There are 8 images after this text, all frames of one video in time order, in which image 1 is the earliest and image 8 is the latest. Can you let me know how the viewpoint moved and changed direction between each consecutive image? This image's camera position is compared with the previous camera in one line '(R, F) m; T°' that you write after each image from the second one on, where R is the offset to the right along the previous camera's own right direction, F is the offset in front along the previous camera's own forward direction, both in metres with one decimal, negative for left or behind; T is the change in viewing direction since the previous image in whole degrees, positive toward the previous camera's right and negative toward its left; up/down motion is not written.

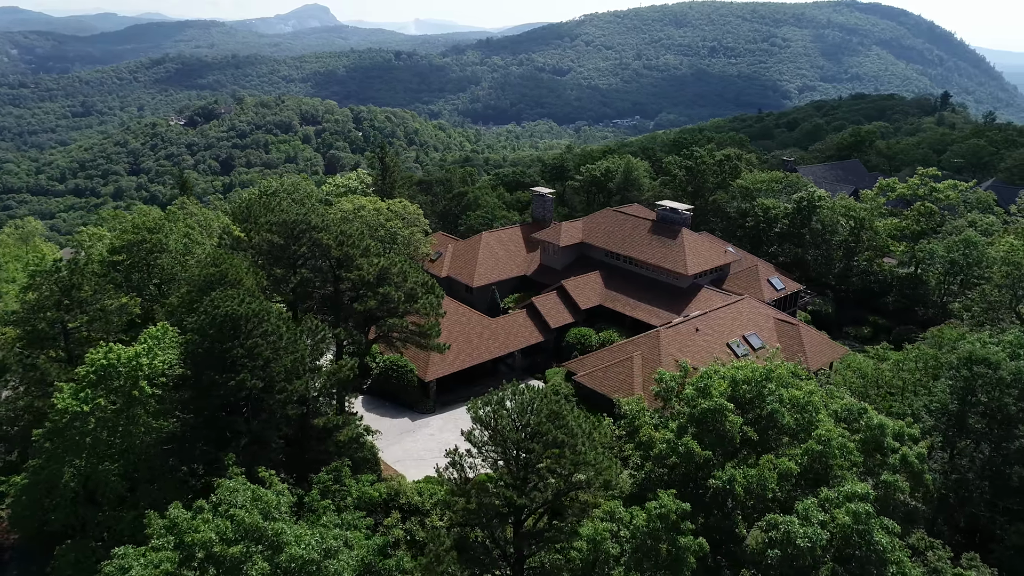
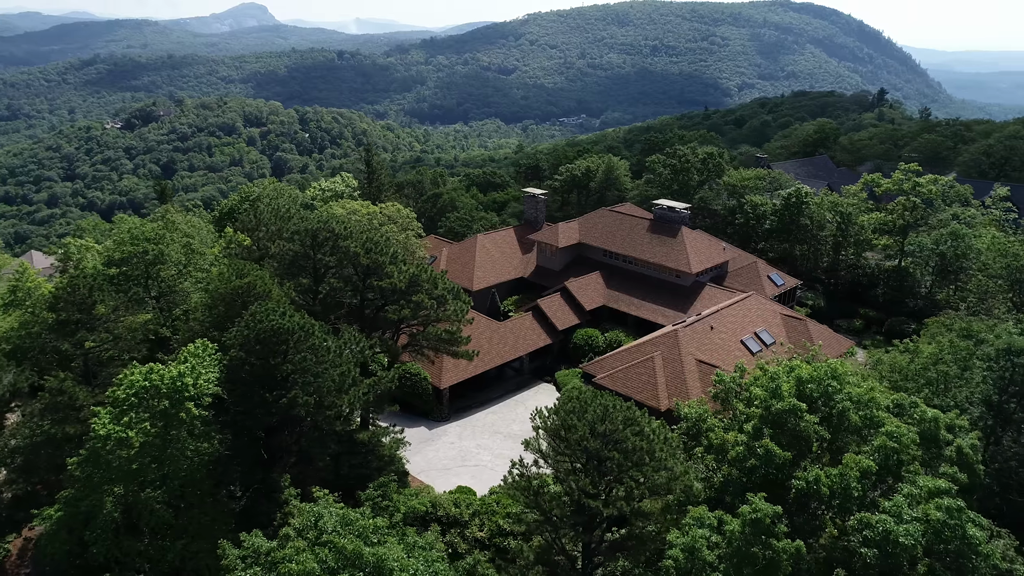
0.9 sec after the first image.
(-2.6, +0.4) m; +4°
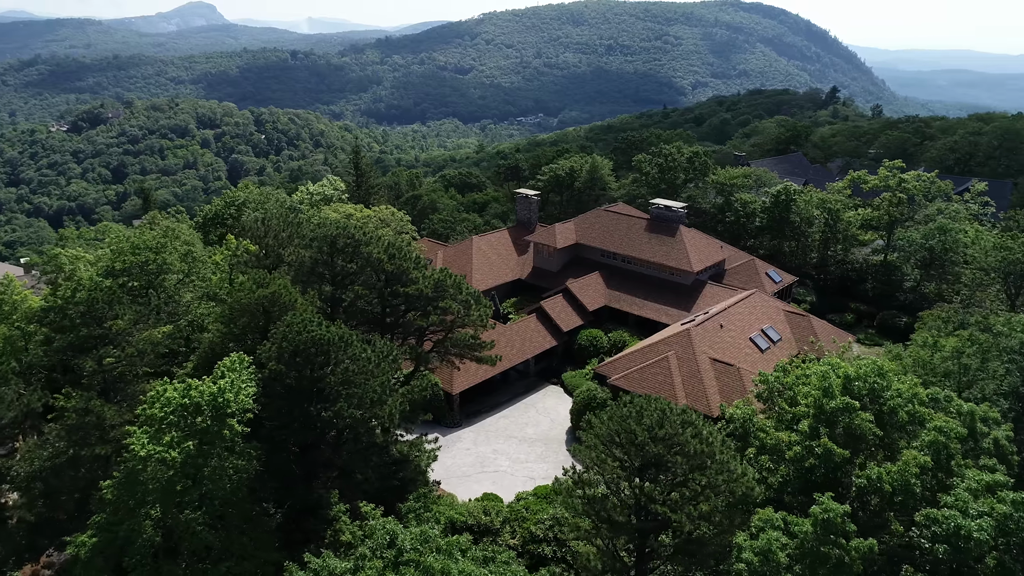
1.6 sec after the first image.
(-2.0, +0.3) m; +3°
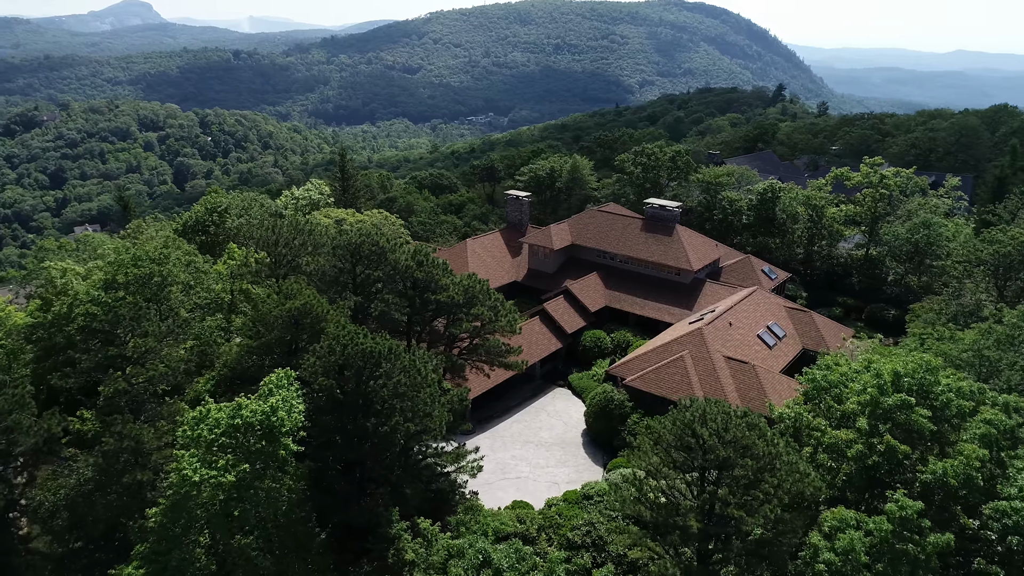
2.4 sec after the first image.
(-2.3, +0.4) m; +4°
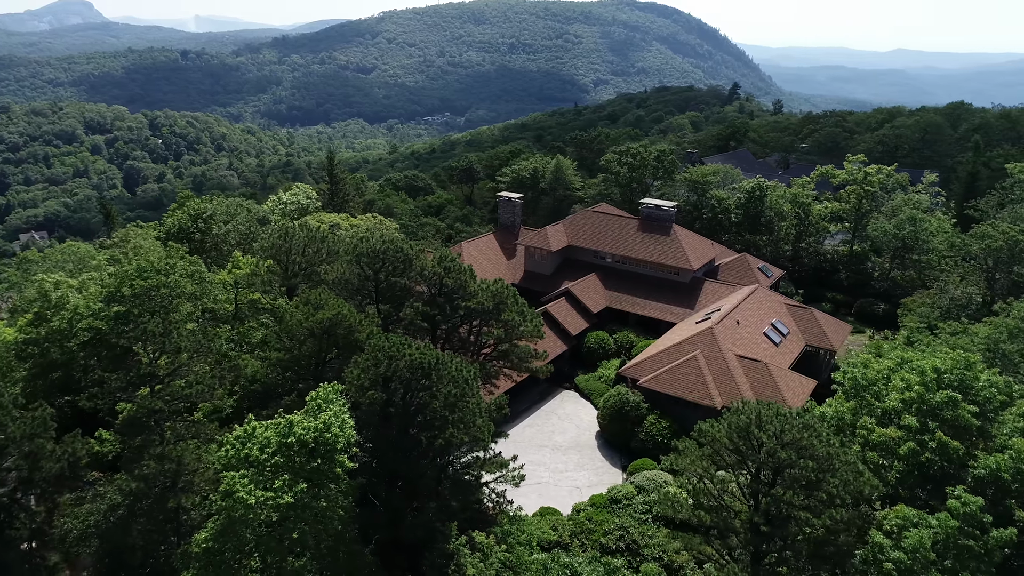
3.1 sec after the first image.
(-2.0, +0.3) m; +3°
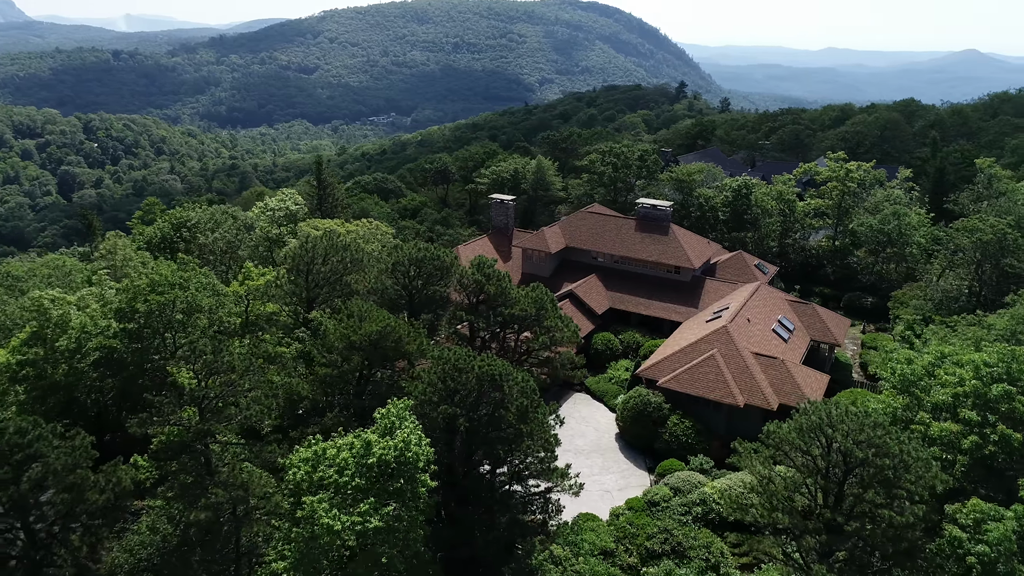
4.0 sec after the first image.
(-2.6, +0.4) m; +4°
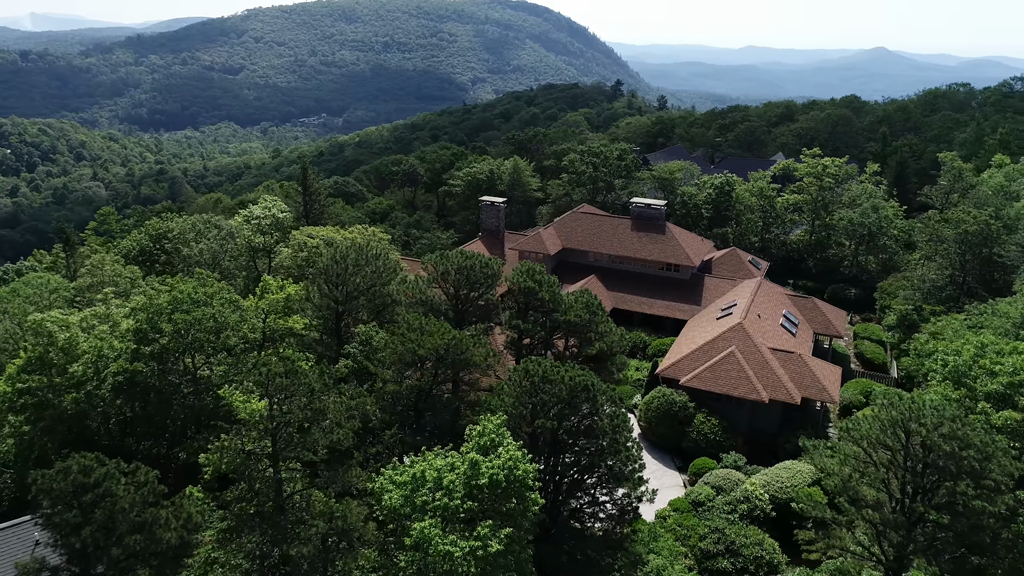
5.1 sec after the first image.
(-3.2, +0.6) m; +5°
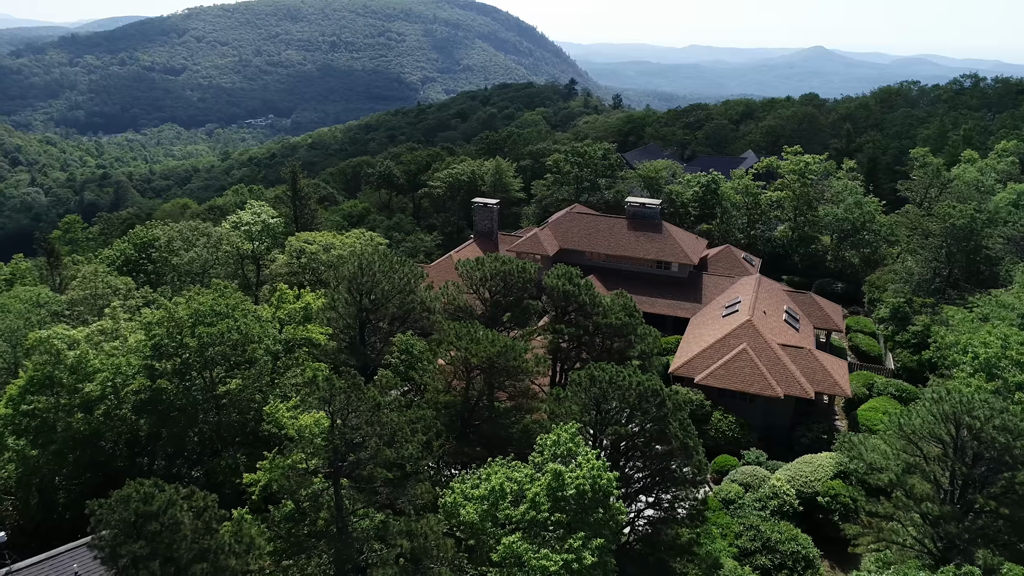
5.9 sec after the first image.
(-2.3, +0.4) m; +4°
